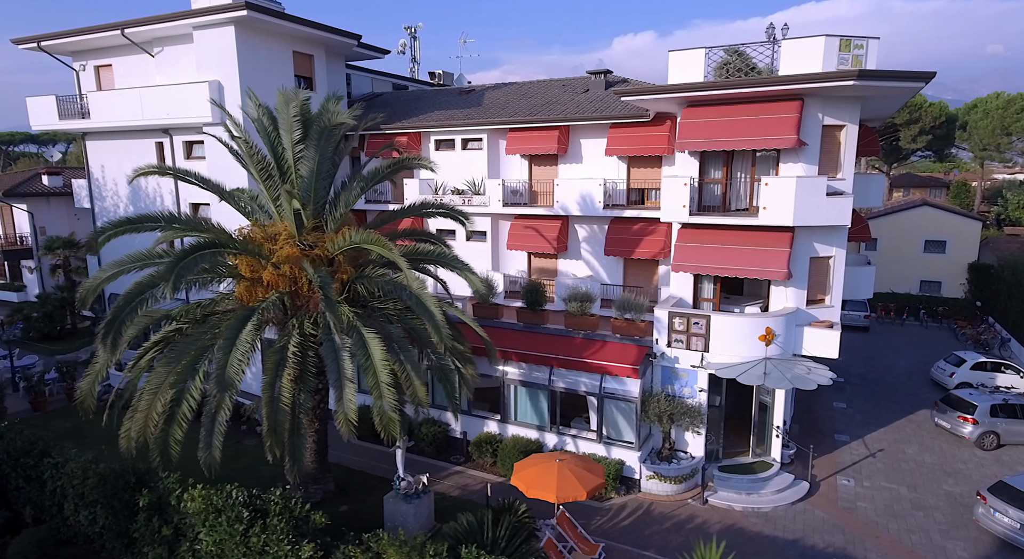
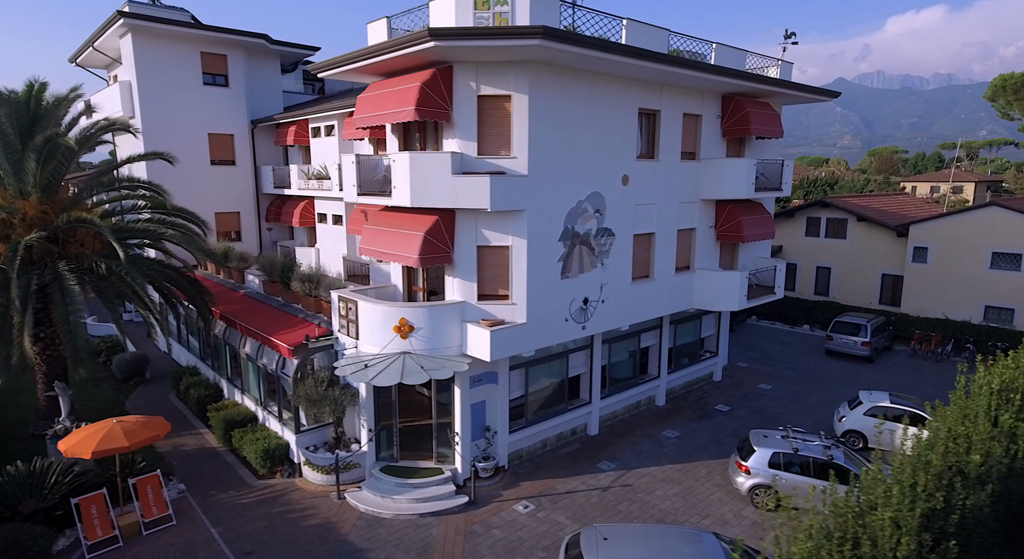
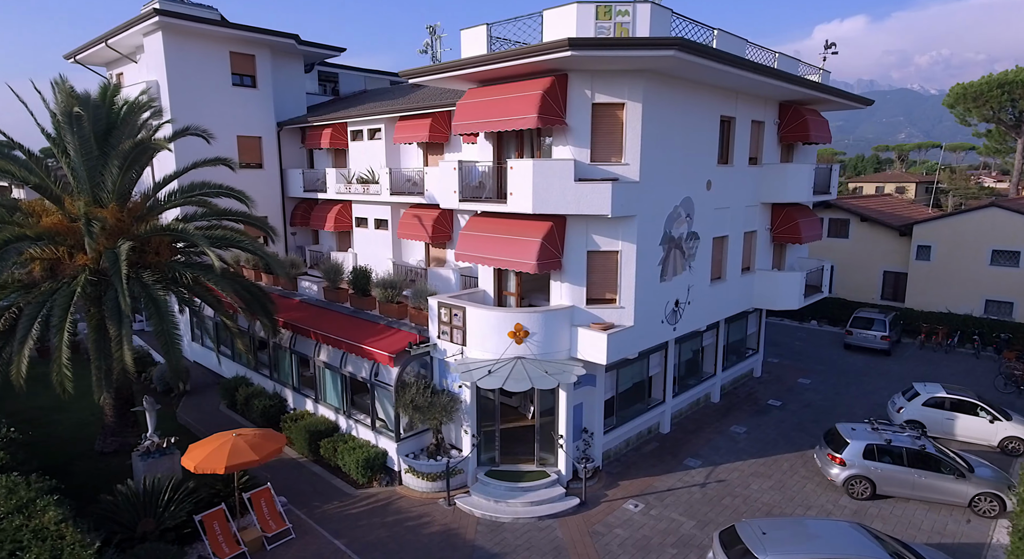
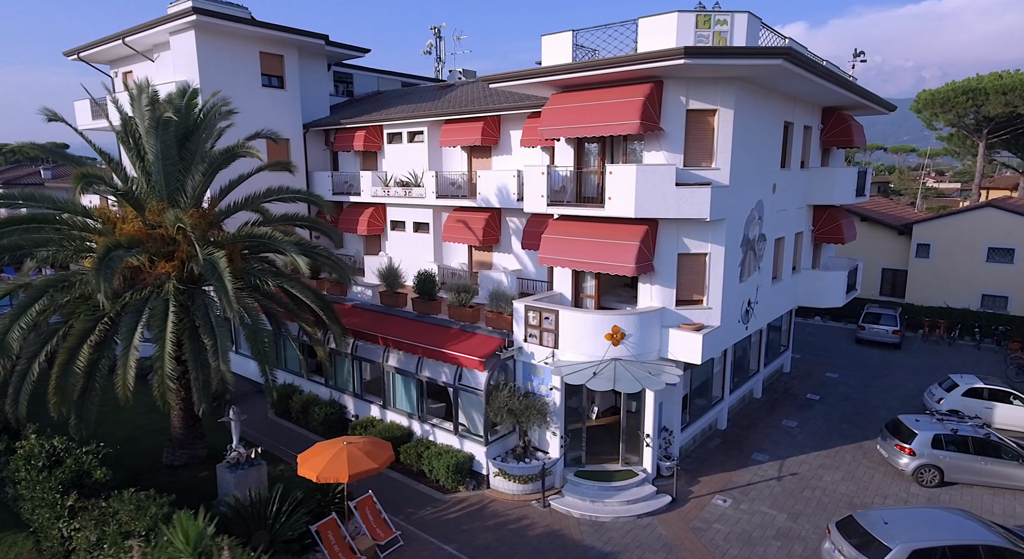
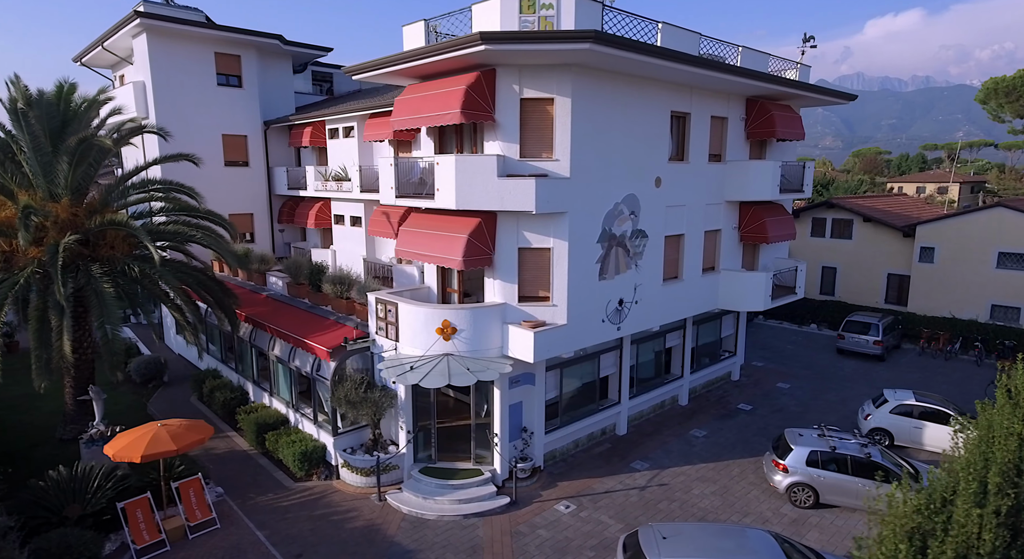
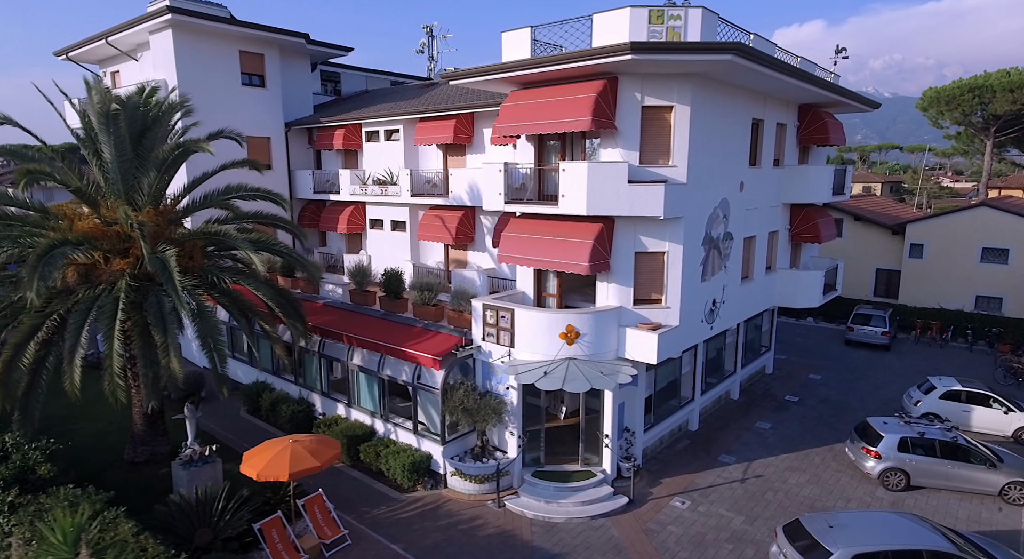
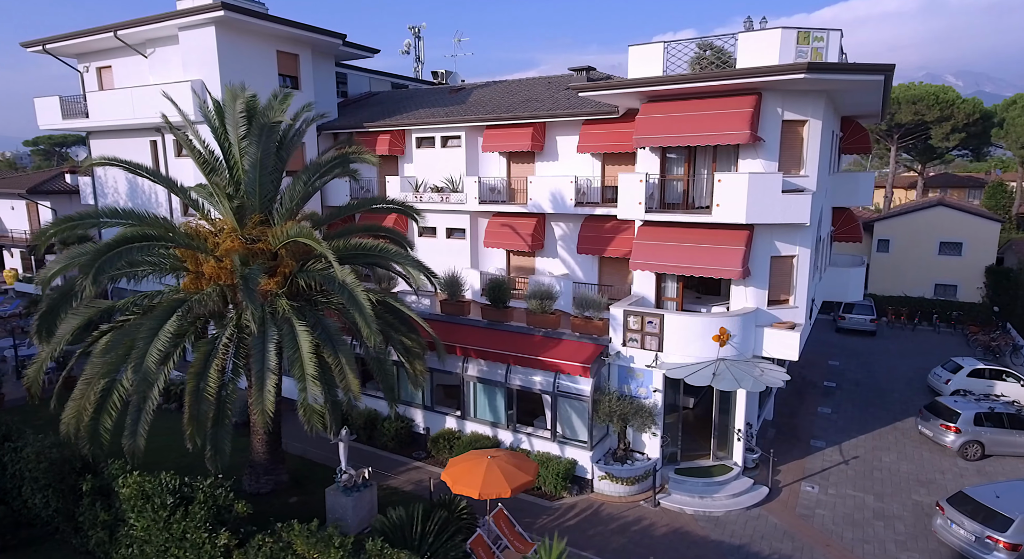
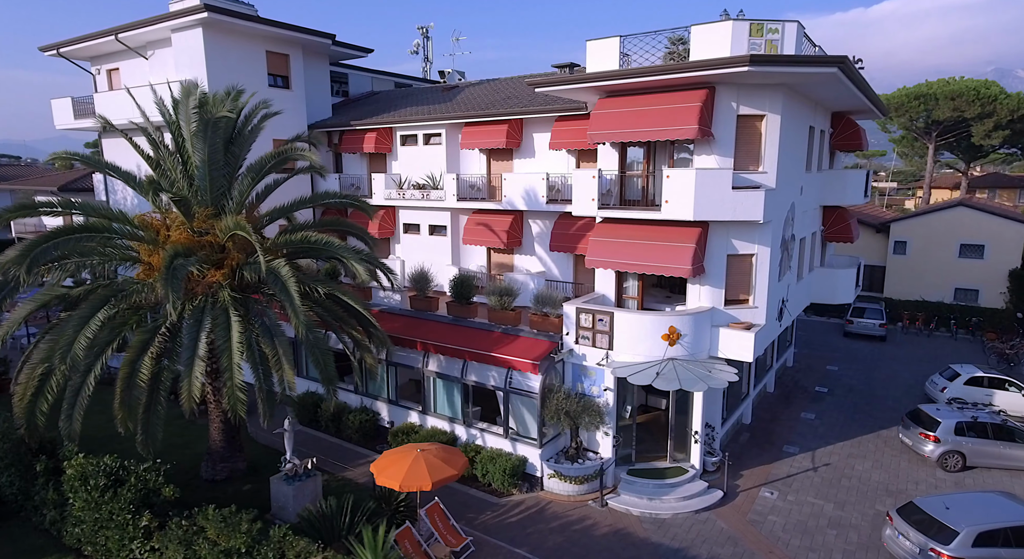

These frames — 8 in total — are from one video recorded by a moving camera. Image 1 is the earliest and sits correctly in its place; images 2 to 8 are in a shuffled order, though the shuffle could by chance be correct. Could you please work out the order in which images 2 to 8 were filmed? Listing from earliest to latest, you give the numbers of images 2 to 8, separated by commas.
7, 8, 4, 6, 3, 5, 2
